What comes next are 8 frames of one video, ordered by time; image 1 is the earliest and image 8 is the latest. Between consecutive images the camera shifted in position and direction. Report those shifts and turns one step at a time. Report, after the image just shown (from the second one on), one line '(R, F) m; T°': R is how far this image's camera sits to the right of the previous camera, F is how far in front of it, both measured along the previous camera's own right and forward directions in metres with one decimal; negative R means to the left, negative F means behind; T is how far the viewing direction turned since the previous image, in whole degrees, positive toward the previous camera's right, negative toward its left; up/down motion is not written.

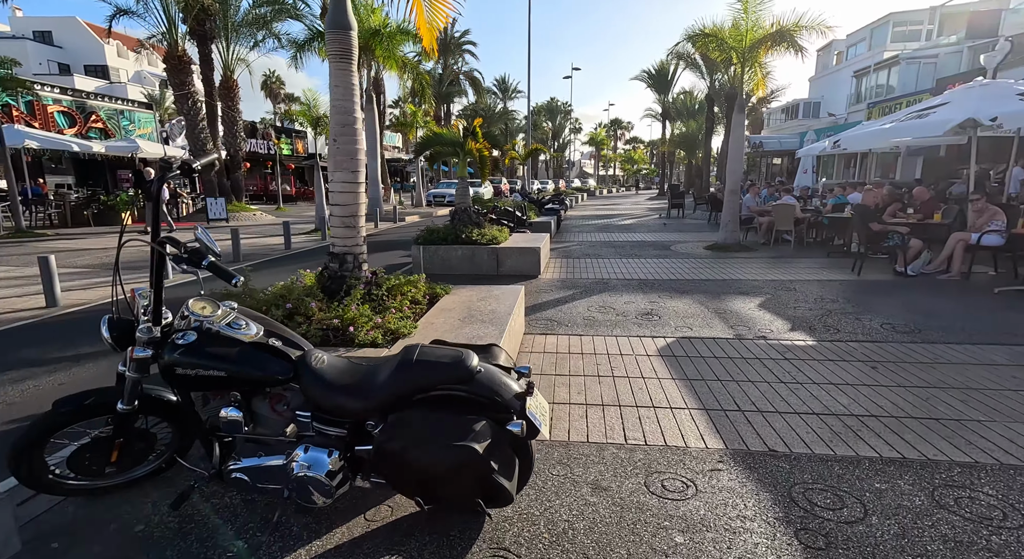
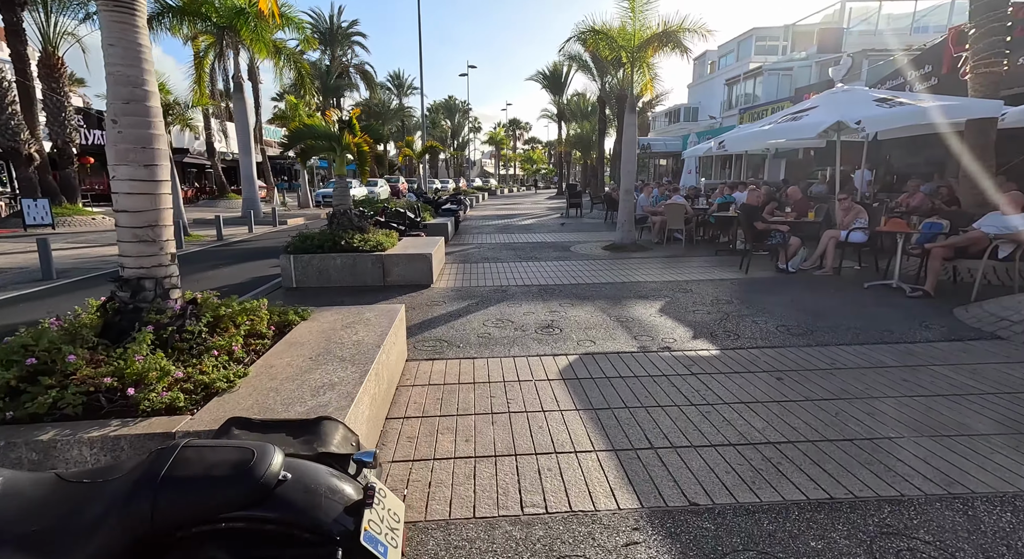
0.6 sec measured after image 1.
(+0.2, +0.7) m; +10°
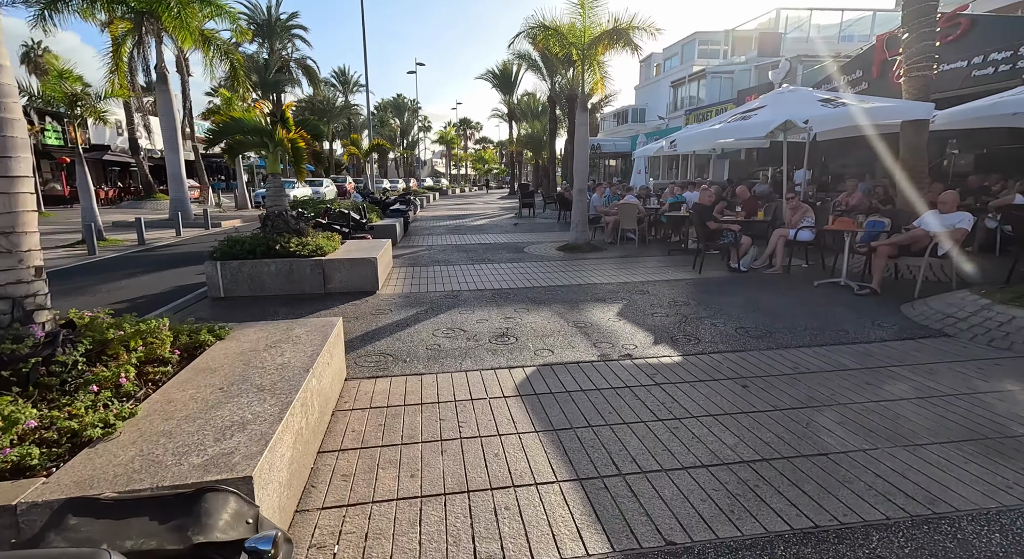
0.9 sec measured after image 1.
(0.0, +0.4) m; +5°
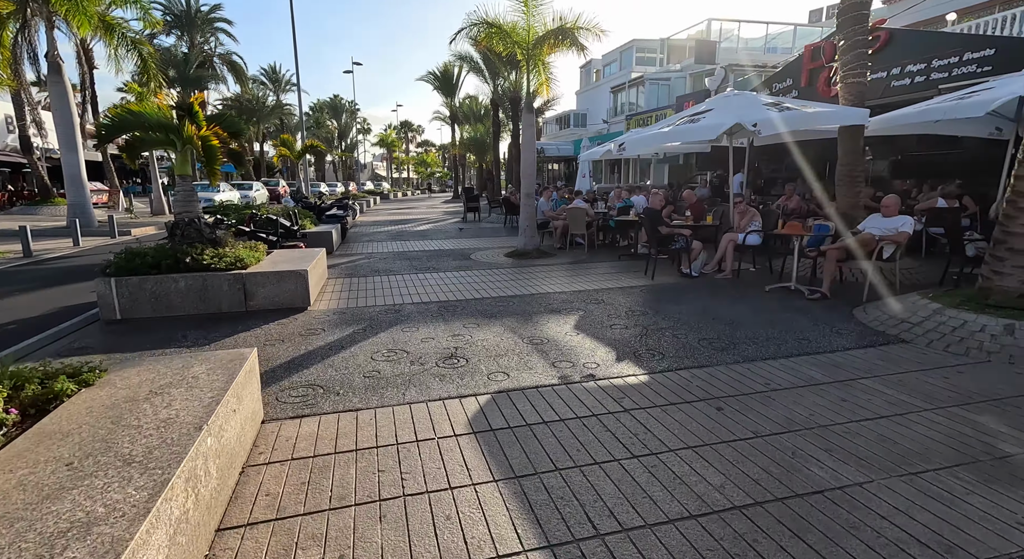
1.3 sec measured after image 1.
(0.0, +0.5) m; +6°
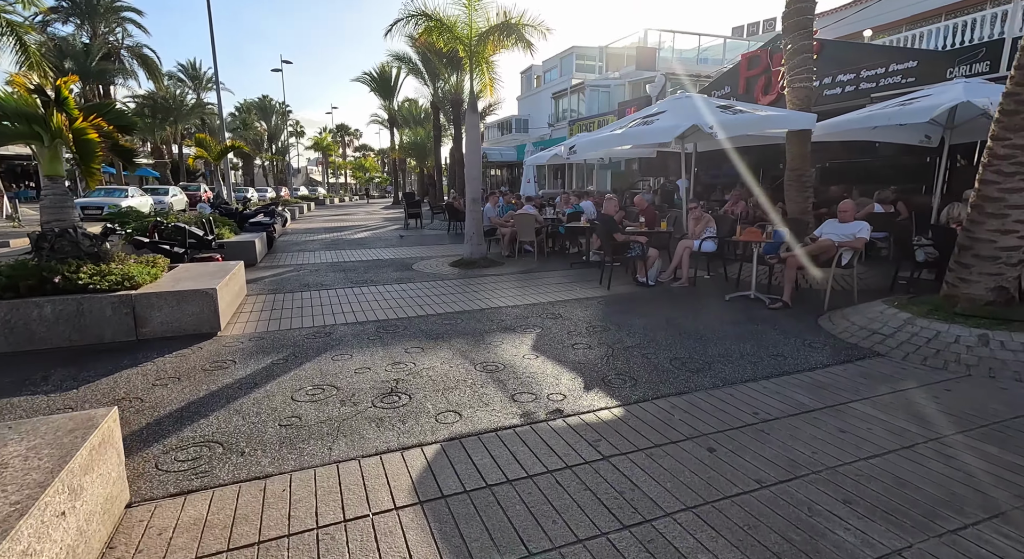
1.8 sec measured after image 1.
(-0.1, +0.7) m; +6°
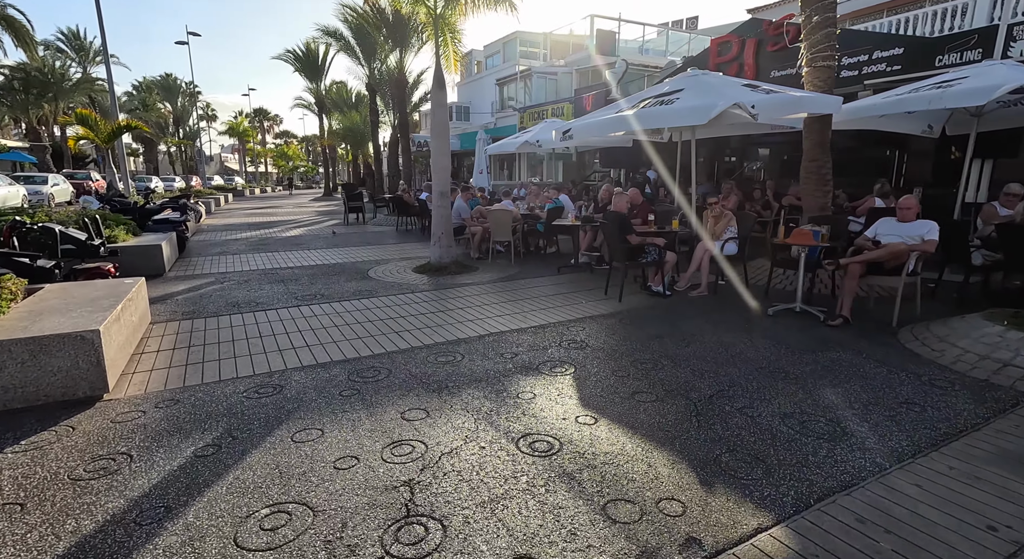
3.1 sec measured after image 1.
(-0.8, +1.7) m; +7°
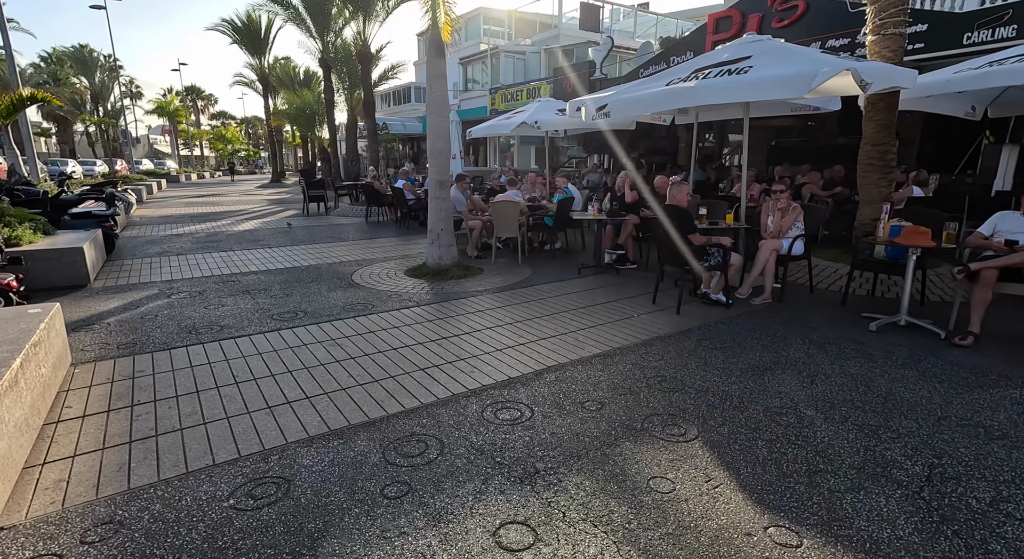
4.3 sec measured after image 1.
(-0.9, +1.4) m; +5°
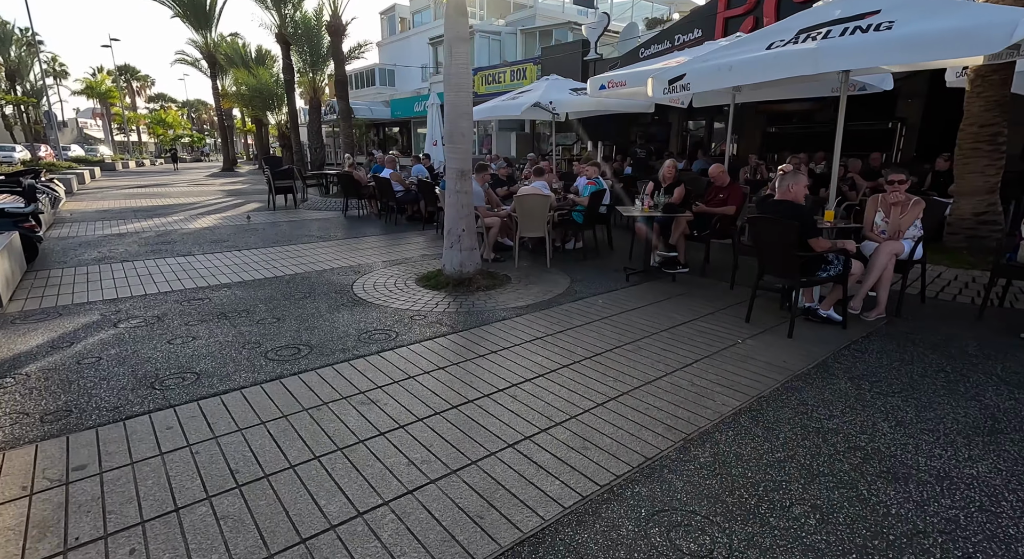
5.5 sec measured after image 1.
(-1.0, +1.4) m; +4°
